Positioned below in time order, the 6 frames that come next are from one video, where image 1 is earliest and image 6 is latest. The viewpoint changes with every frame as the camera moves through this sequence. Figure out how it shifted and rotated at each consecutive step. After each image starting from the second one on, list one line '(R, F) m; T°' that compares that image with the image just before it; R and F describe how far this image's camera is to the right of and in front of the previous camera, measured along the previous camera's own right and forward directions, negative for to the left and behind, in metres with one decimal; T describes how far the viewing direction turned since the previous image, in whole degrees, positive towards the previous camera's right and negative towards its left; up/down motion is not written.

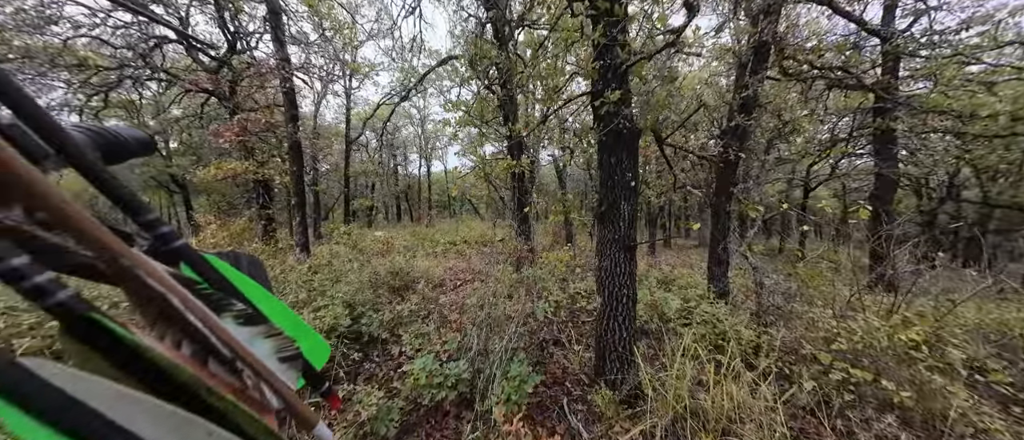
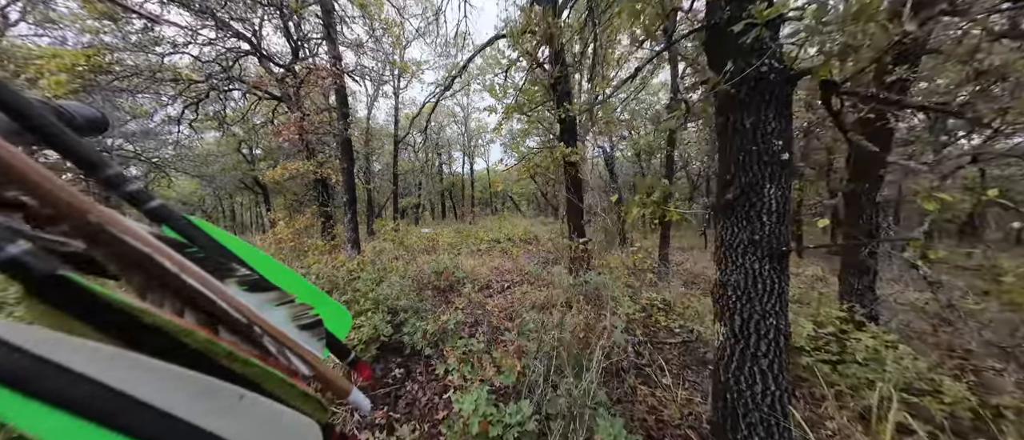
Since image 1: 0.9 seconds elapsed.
(-0.2, +0.4) m; -8°
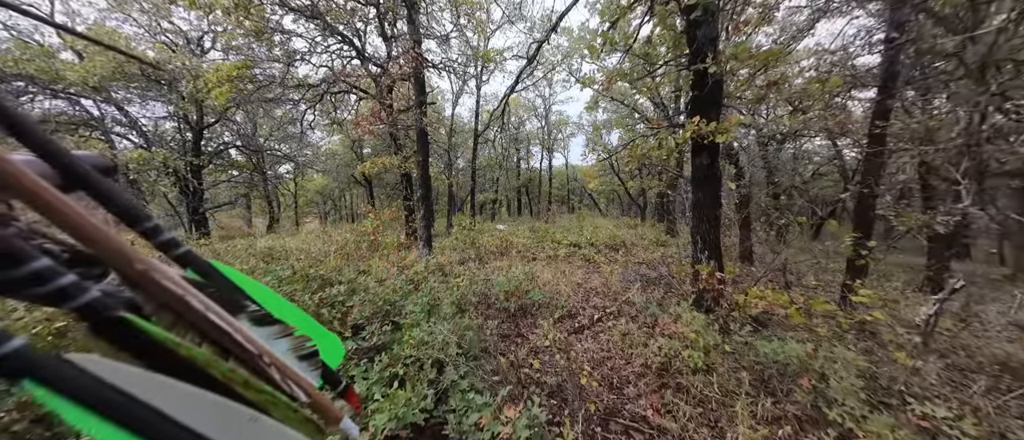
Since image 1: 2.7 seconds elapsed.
(-0.2, +0.8) m; -15°
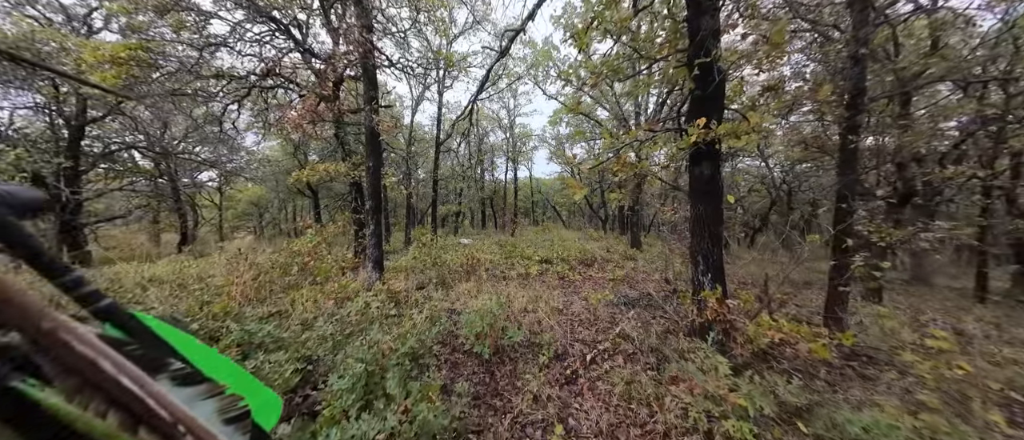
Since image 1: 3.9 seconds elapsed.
(-0.1, +0.5) m; +8°
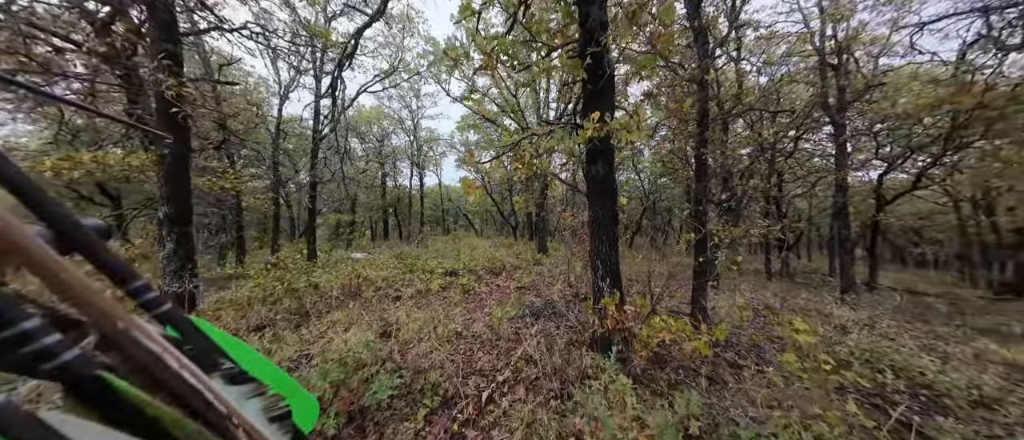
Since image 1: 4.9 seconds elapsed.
(+0.2, +0.4) m; +18°
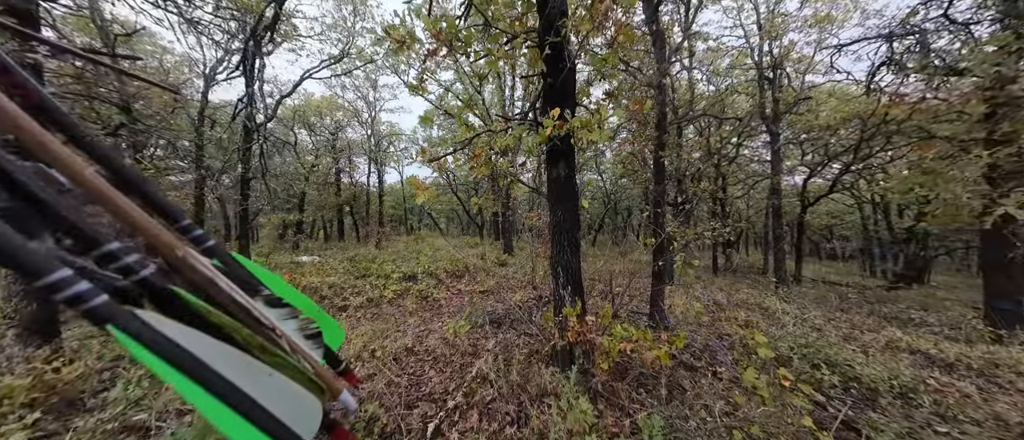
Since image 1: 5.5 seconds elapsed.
(+0.1, +0.2) m; +7°
